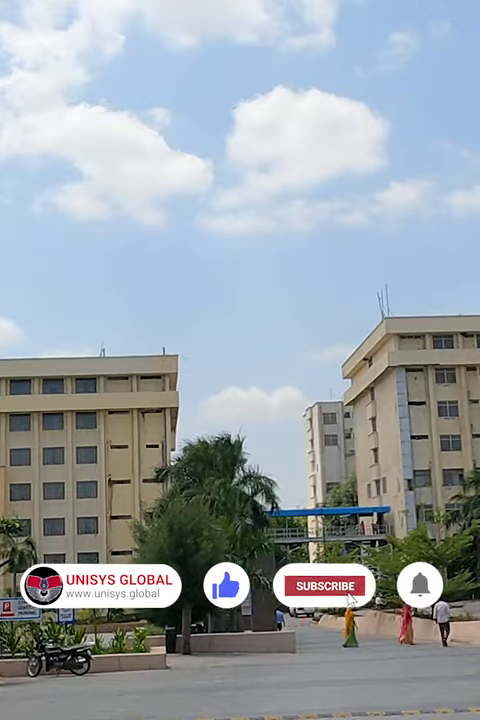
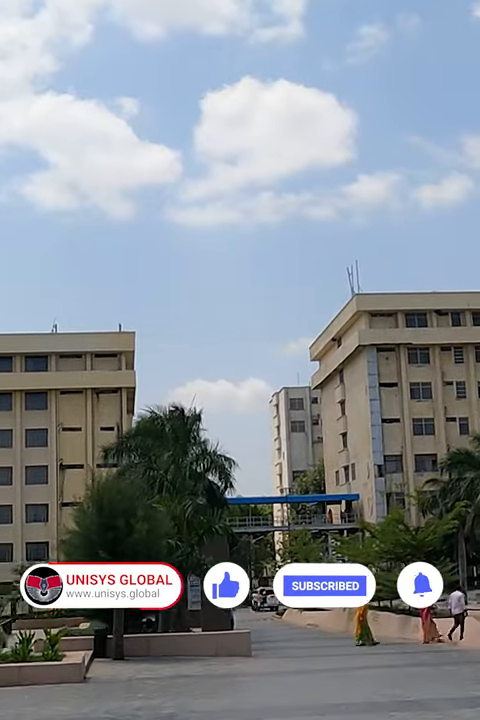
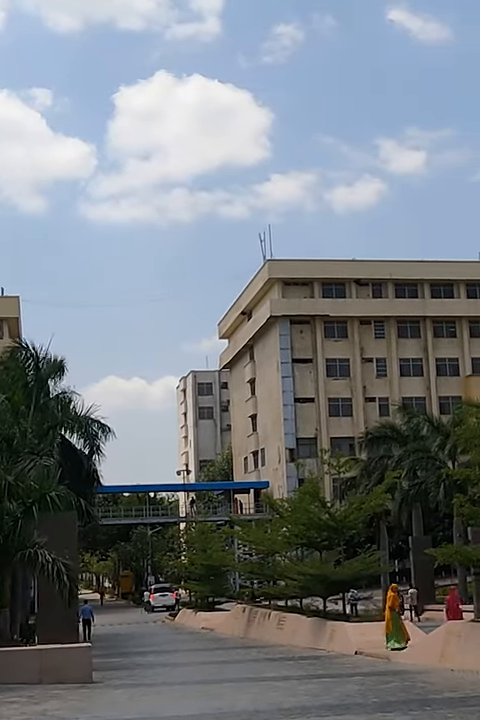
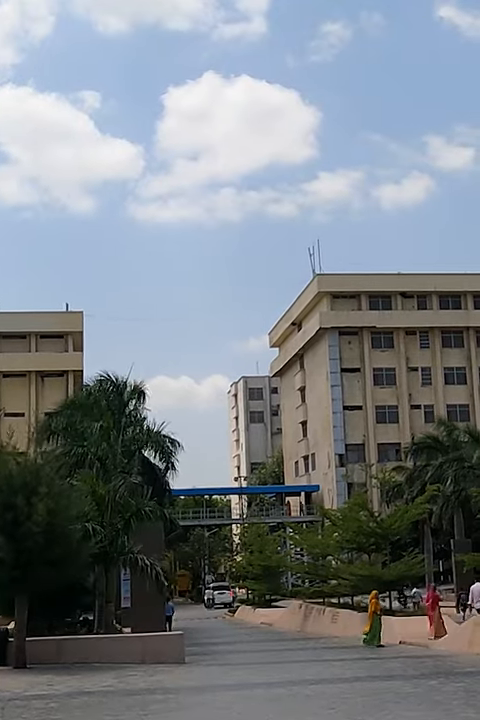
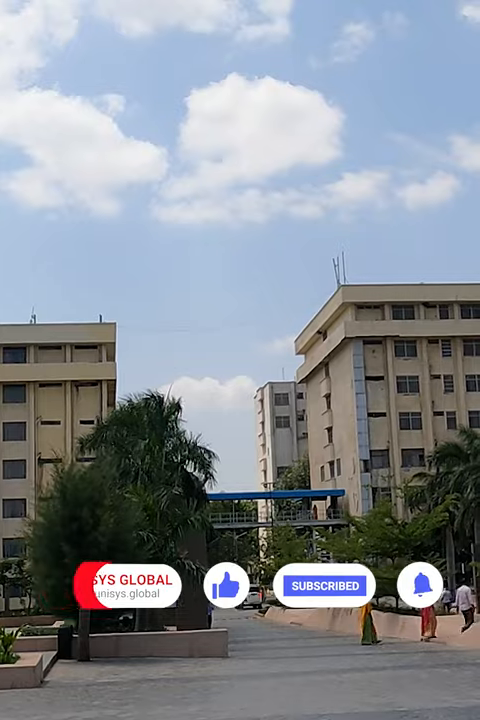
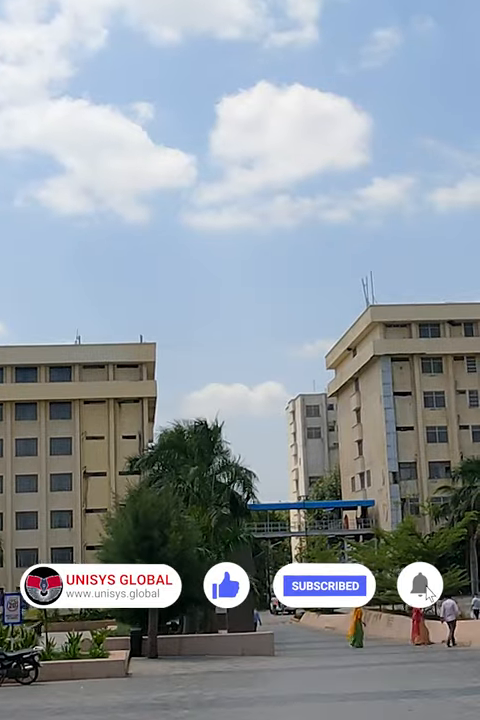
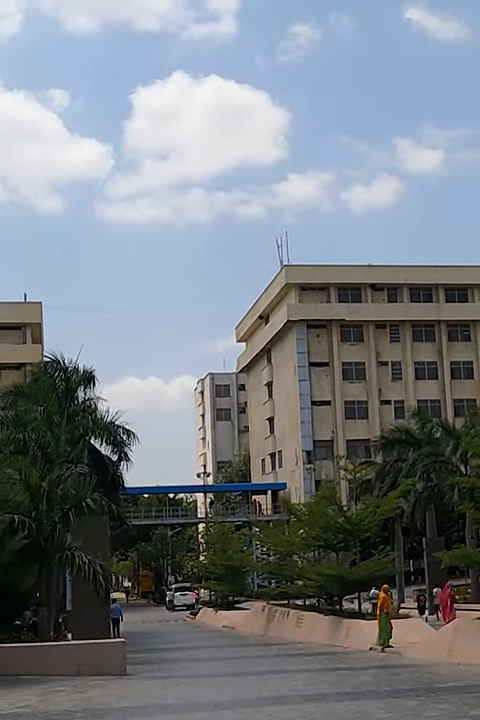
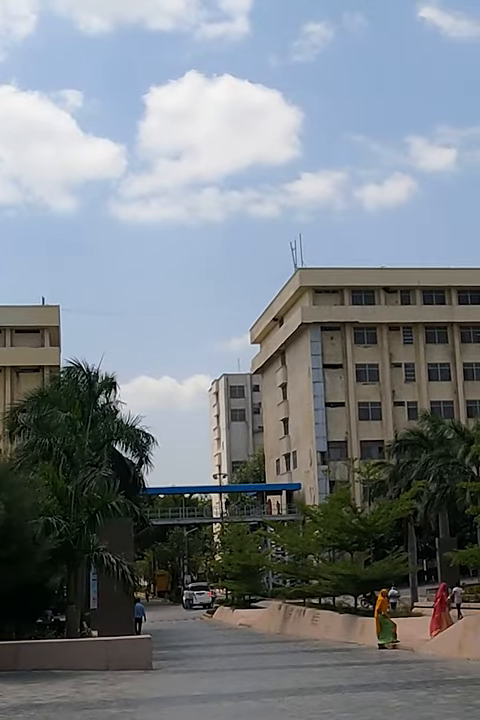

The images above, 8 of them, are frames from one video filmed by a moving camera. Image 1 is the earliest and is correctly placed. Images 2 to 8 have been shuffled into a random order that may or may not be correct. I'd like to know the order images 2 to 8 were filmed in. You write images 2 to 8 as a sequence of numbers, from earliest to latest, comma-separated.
6, 2, 5, 4, 8, 7, 3
